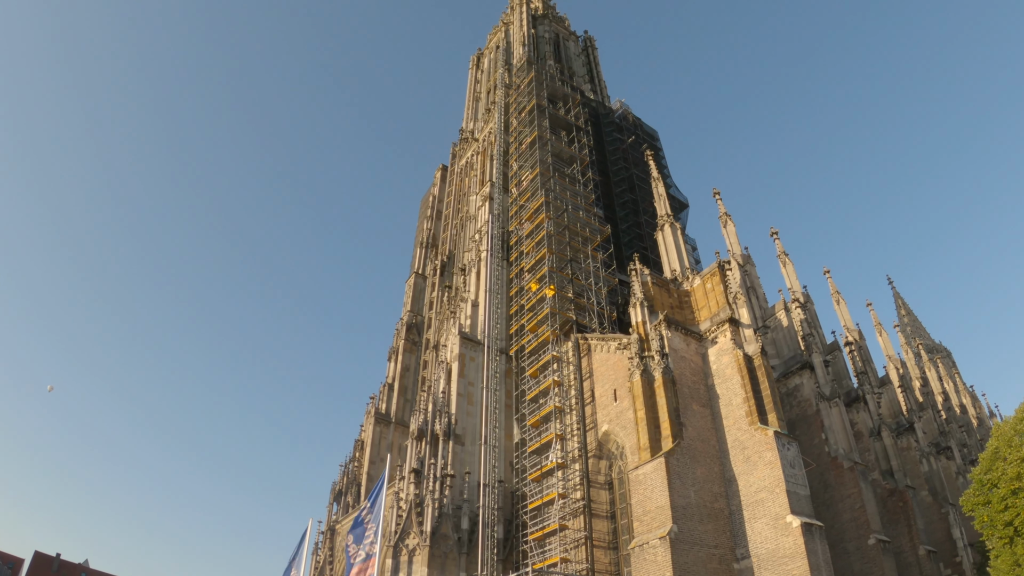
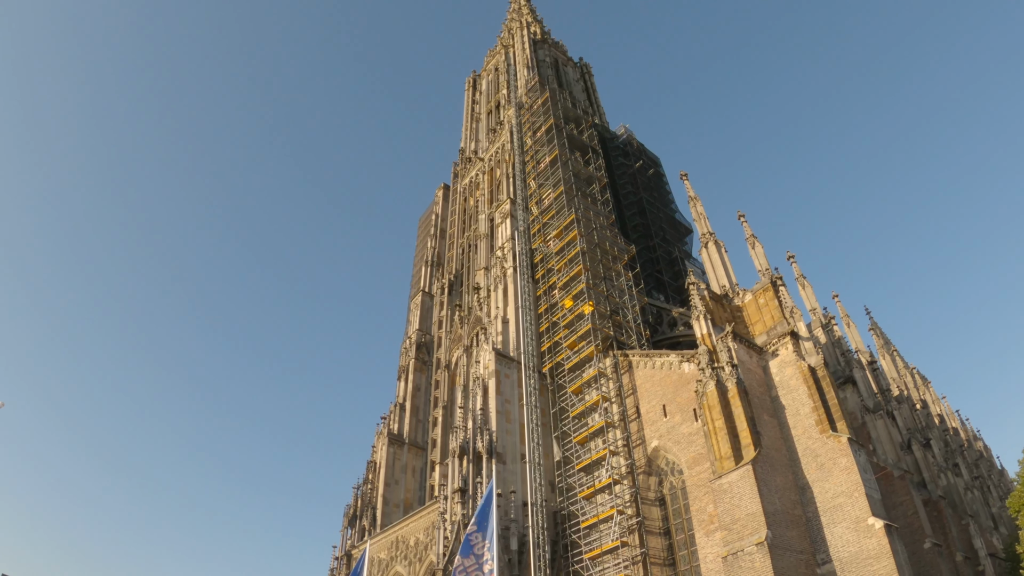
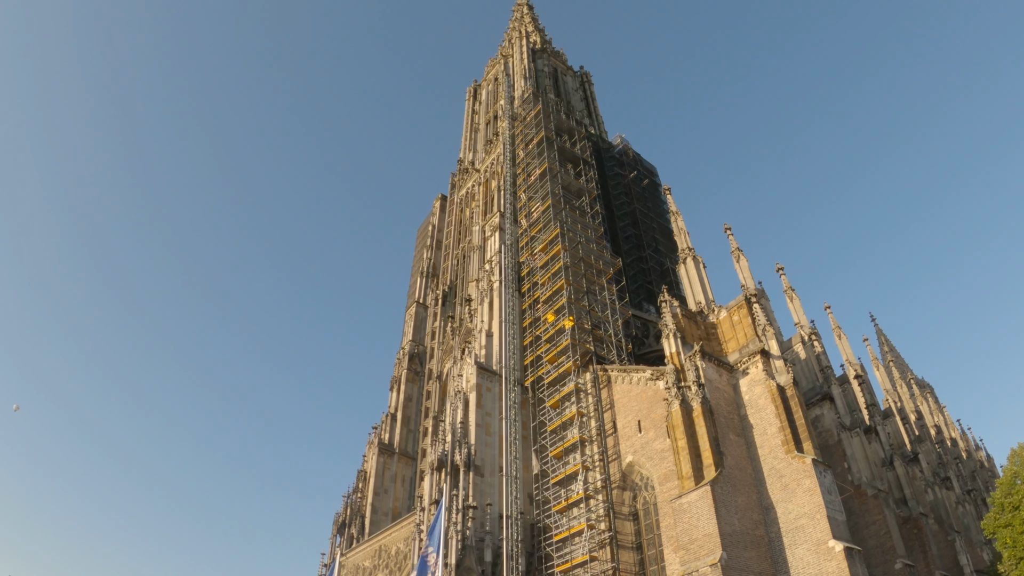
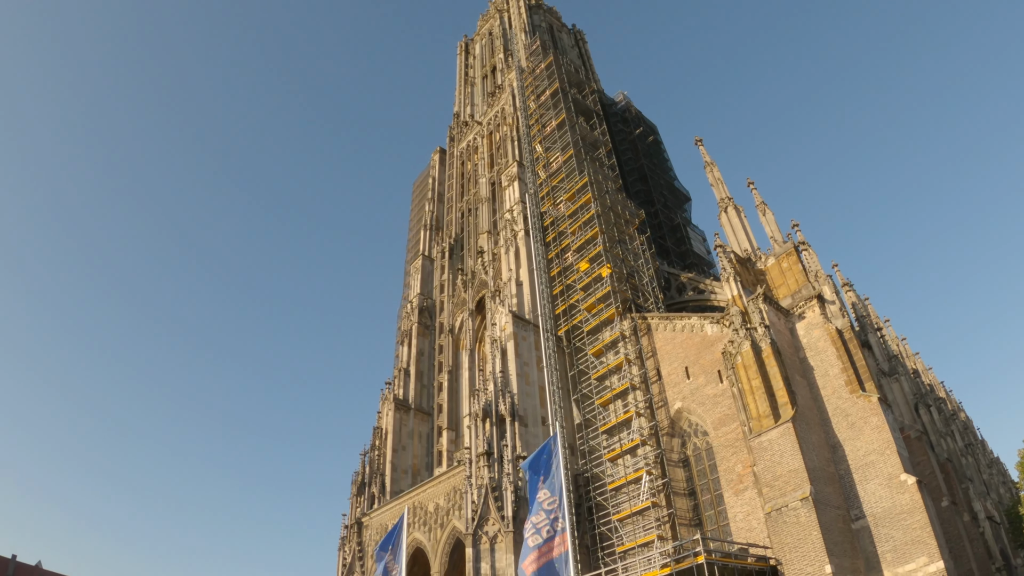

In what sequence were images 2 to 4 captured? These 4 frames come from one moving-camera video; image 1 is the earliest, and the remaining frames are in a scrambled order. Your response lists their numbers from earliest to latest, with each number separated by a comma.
3, 2, 4
